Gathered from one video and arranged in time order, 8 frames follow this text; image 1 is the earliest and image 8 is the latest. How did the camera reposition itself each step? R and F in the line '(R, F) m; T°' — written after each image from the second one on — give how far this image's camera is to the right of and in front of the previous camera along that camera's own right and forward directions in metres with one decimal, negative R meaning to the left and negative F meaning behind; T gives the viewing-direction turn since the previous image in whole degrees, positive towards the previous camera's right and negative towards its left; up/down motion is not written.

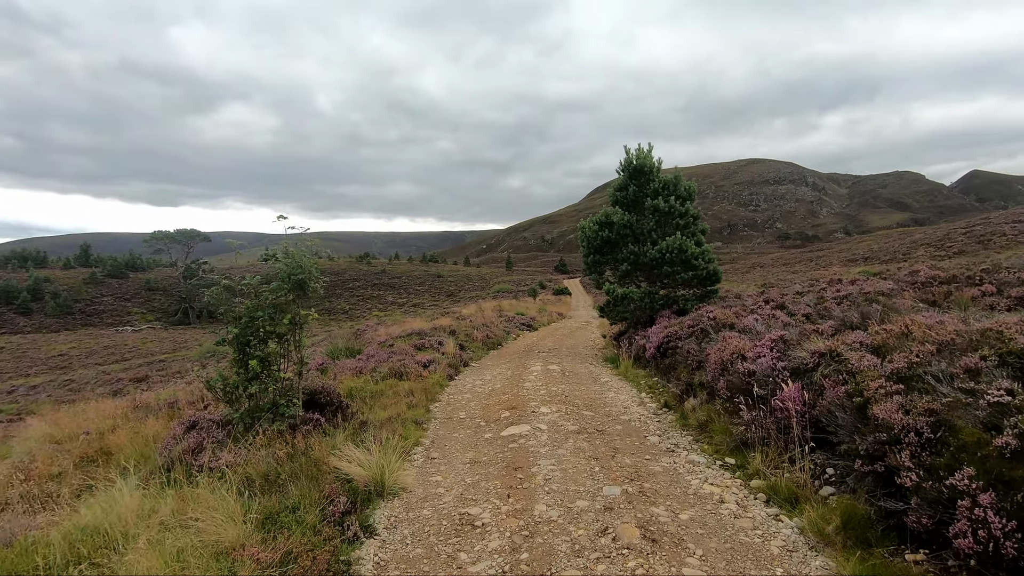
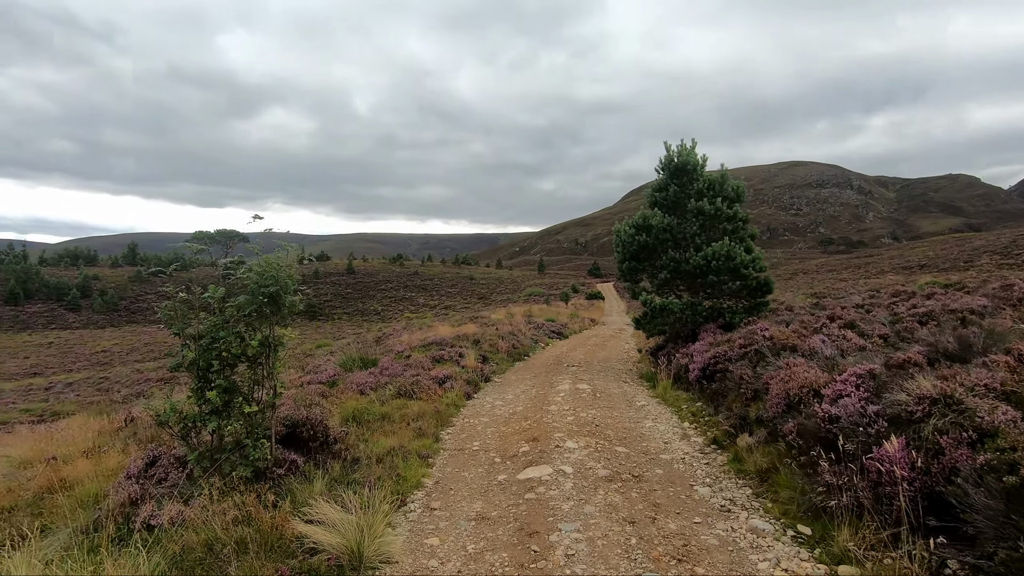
(+0.1, +1.0) m; -4°
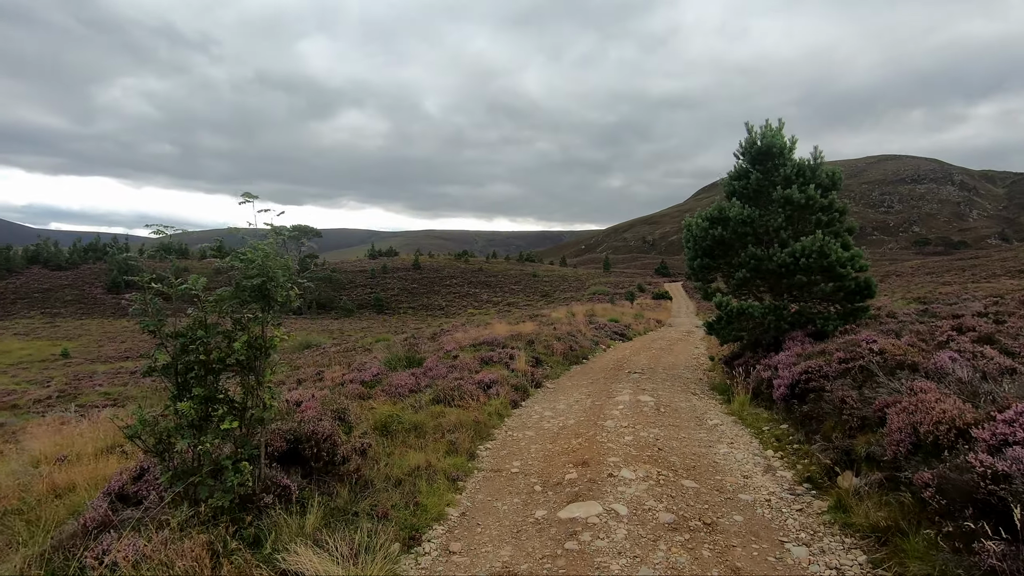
(+0.2, +0.9) m; -8°
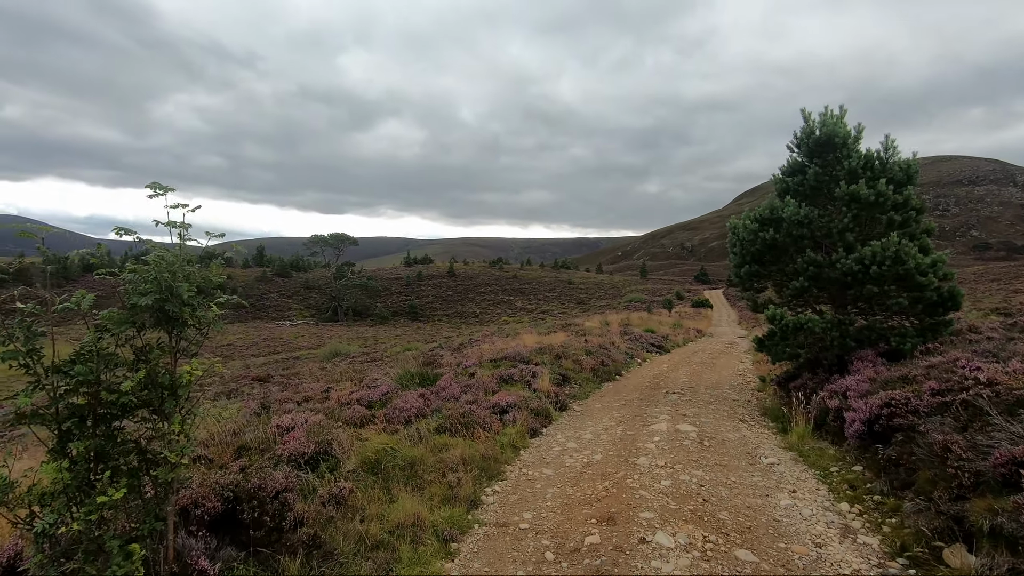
(+0.3, +1.0) m; -5°
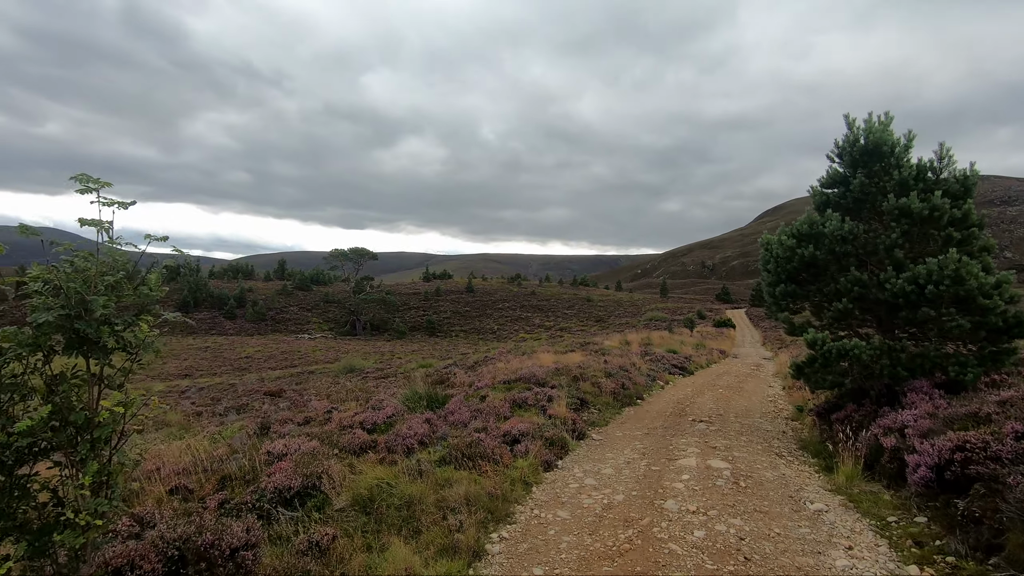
(+0.1, +0.6) m; -2°
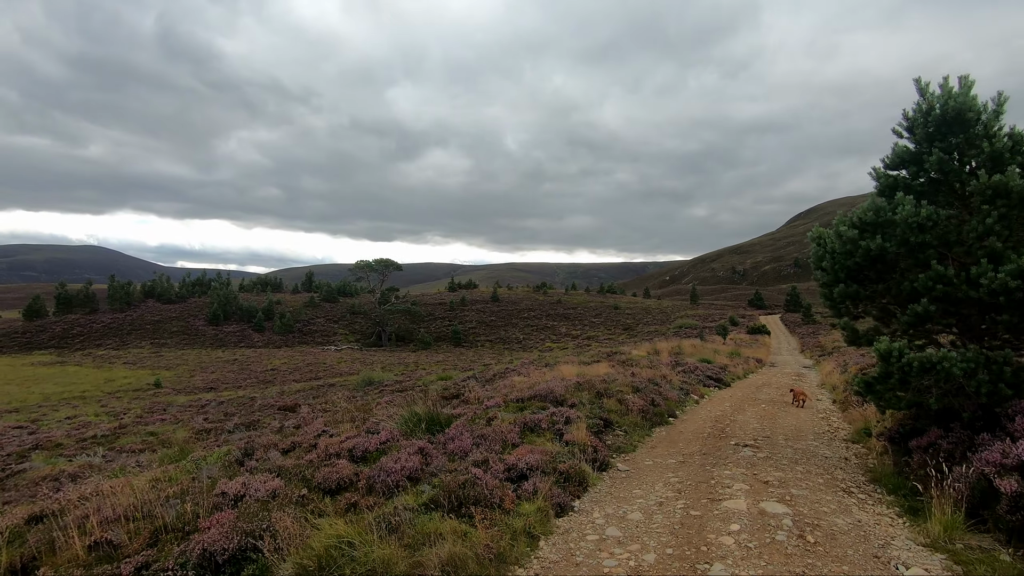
(+0.3, +1.1) m; -3°
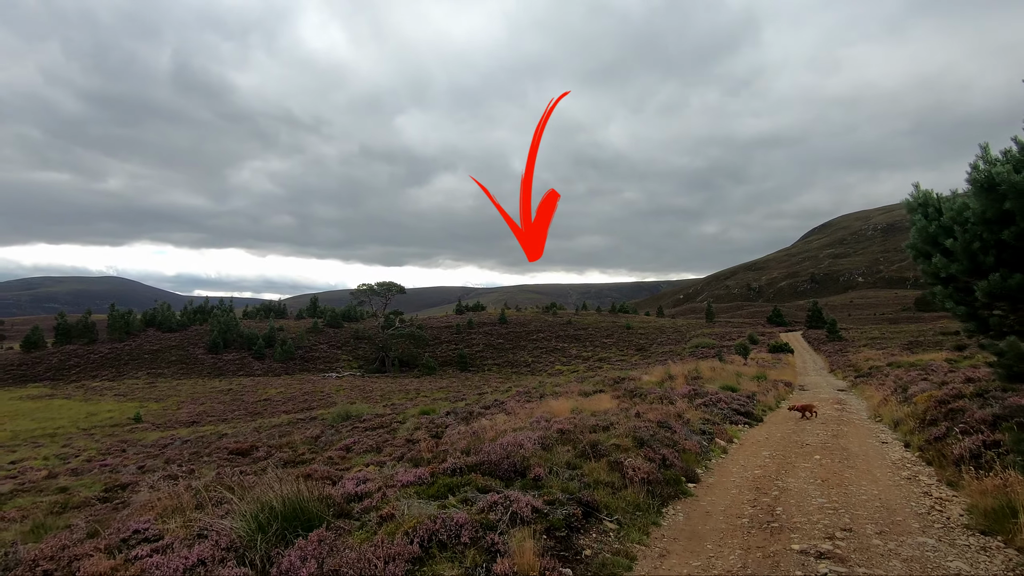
(+1.3, +3.3) m; -1°
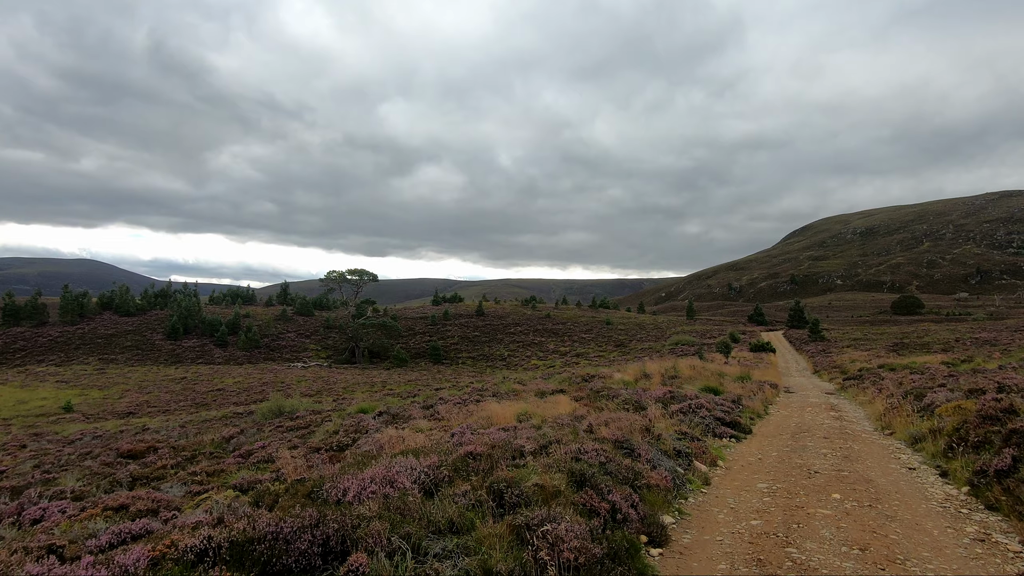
(+1.4, +3.1) m; +2°
